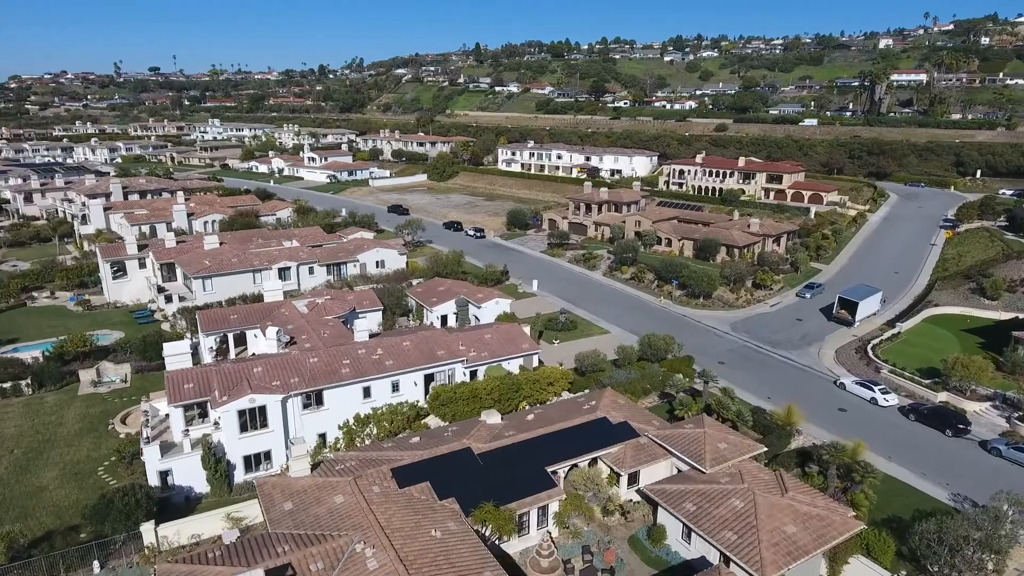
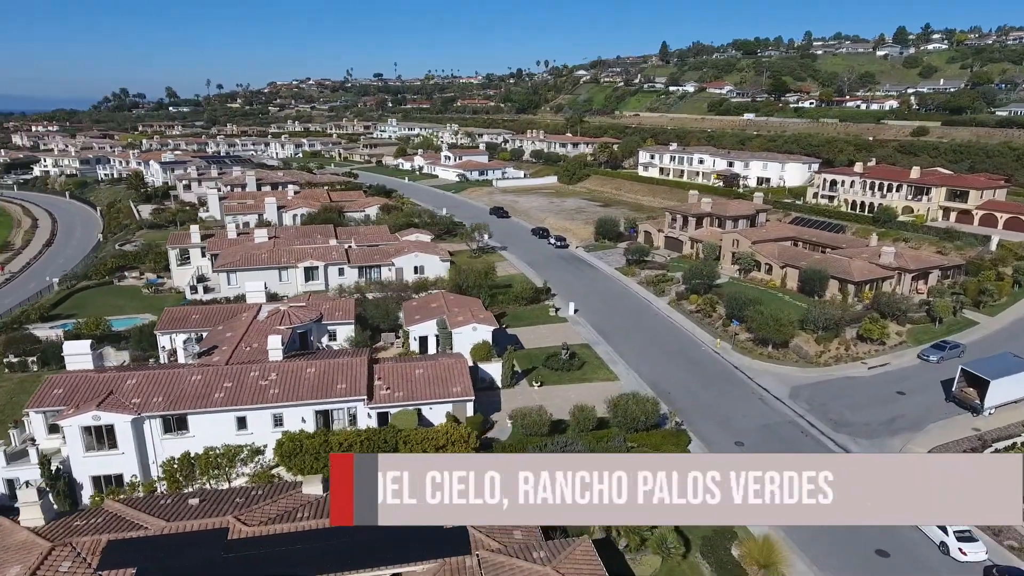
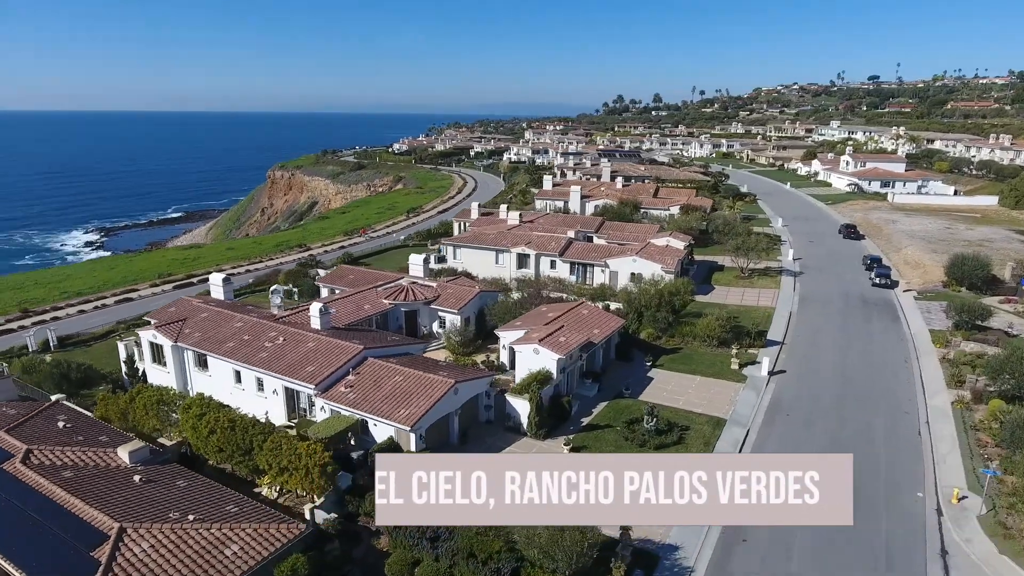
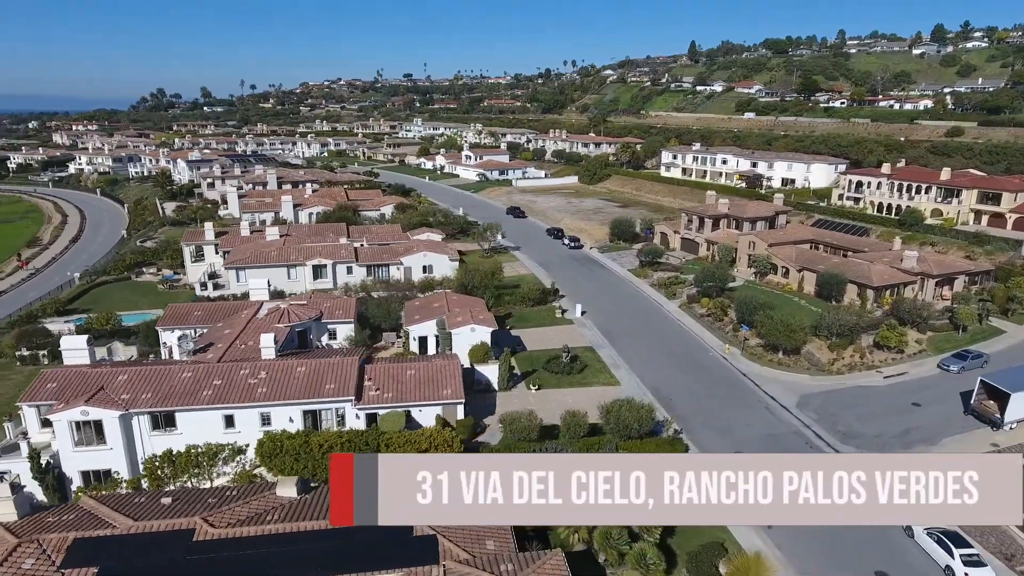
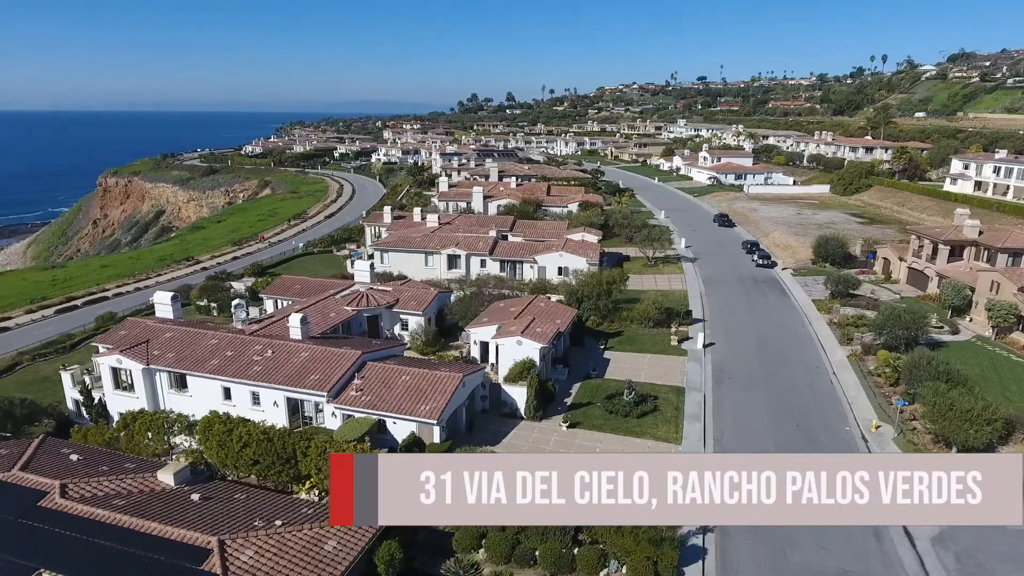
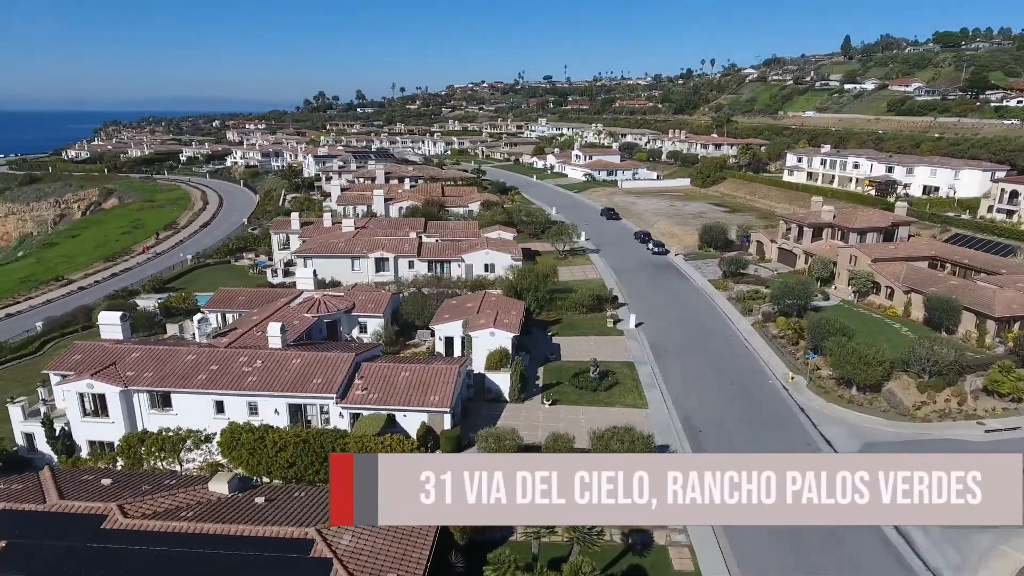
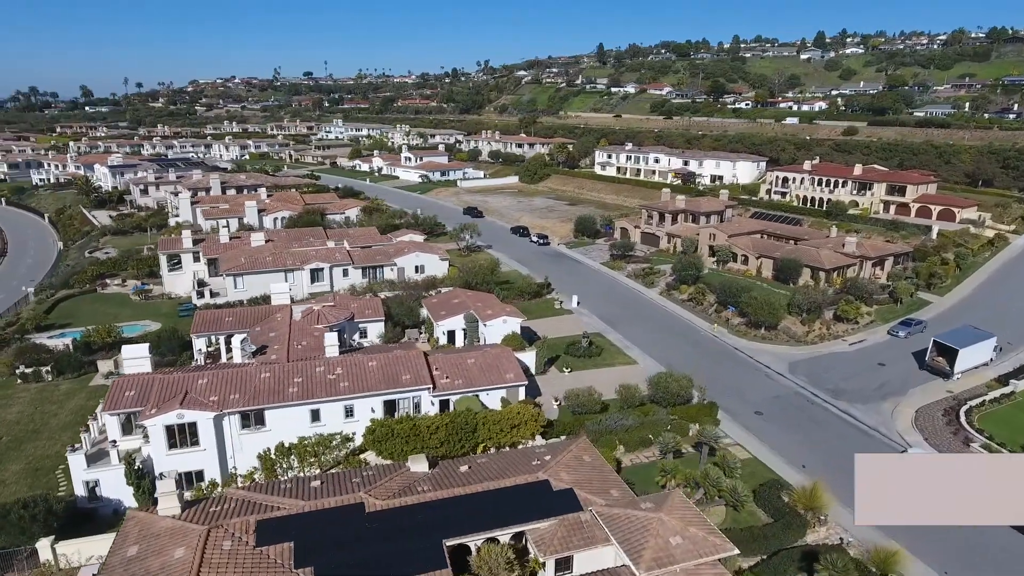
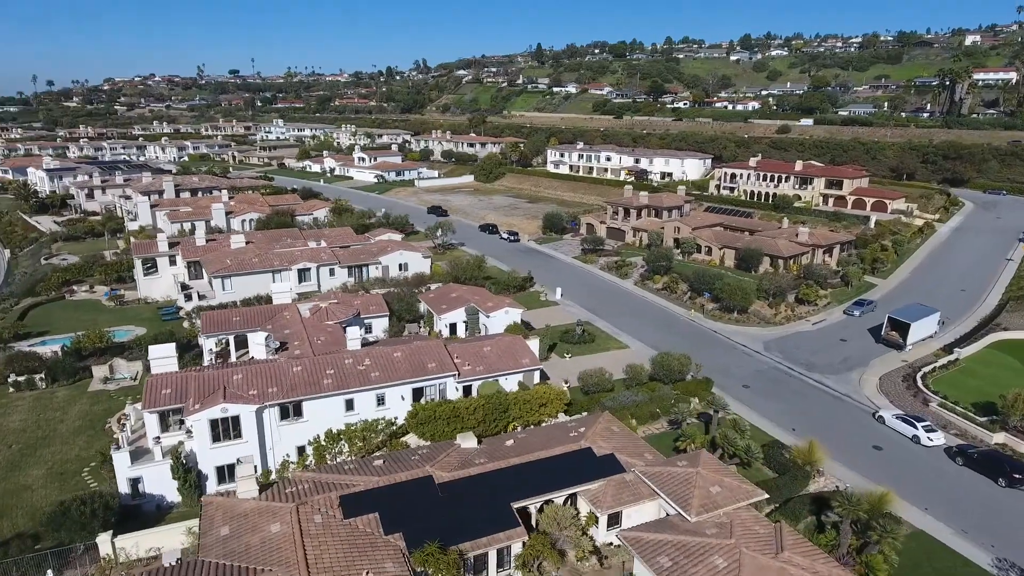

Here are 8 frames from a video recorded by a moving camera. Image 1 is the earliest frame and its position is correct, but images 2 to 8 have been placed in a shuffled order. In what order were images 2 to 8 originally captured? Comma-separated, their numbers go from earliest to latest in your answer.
8, 7, 2, 4, 6, 5, 3
